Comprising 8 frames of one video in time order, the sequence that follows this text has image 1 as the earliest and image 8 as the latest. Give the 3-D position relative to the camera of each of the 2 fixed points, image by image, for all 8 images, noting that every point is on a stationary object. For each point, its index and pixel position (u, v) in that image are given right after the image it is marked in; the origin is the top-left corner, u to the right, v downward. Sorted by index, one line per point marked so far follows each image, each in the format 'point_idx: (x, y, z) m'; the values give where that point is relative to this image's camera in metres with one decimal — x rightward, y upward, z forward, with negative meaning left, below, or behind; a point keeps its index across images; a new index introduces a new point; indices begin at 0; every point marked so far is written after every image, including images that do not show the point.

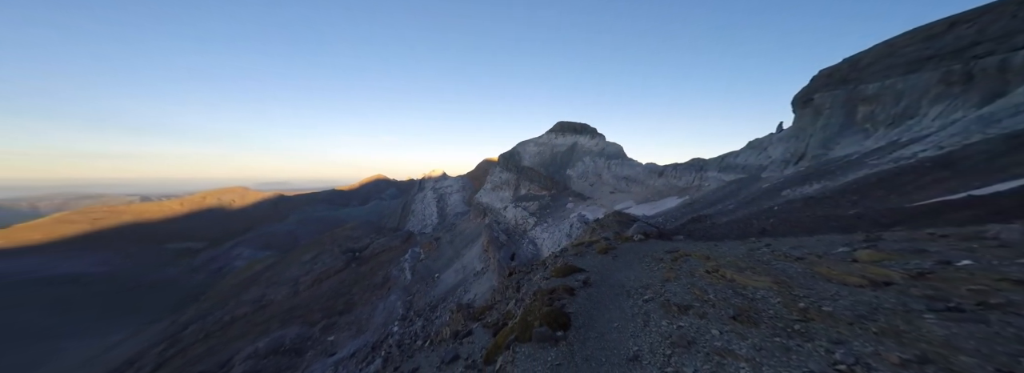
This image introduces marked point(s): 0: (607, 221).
0: (+3.7, -1.3, +12.2) m
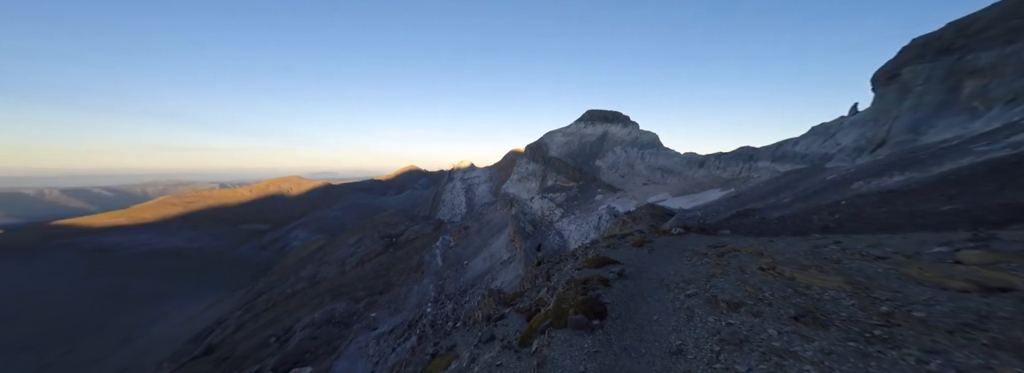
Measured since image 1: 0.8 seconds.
0: (+4.7, -1.0, +11.9) m
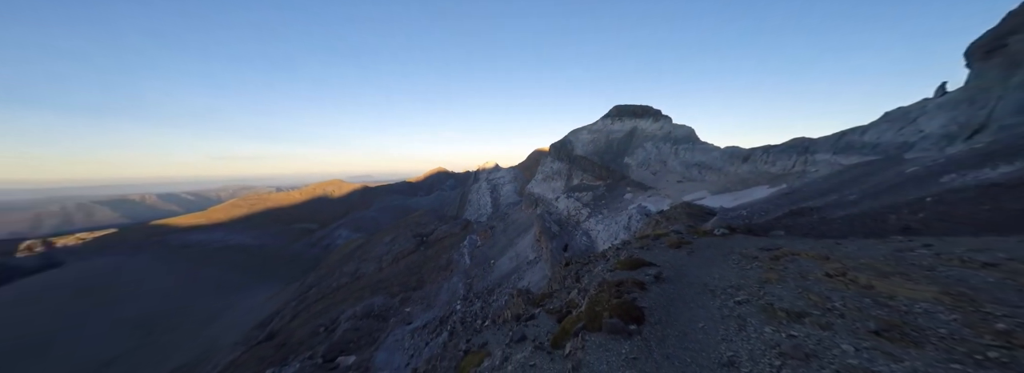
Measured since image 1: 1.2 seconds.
0: (+5.6, -0.9, +11.3) m
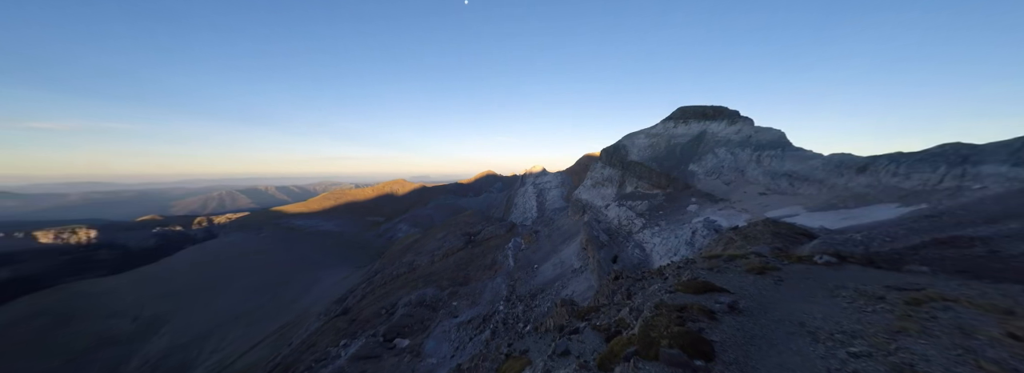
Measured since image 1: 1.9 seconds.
0: (+7.1, -1.3, +9.7) m
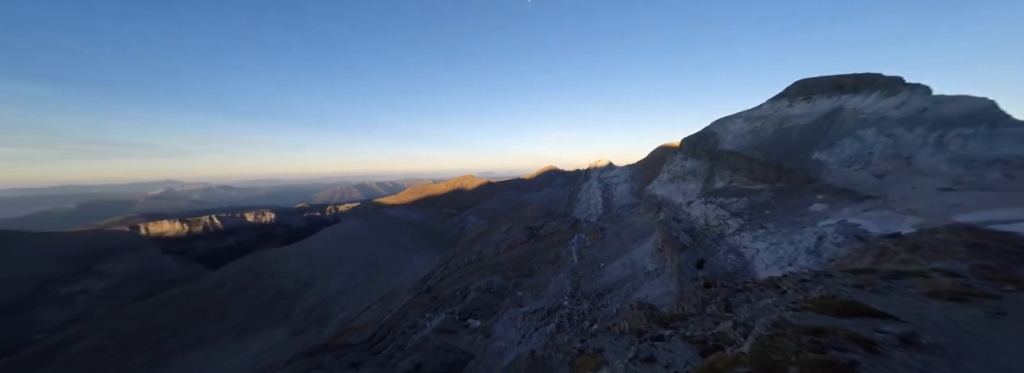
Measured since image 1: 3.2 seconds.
0: (+8.9, -1.1, +7.2) m
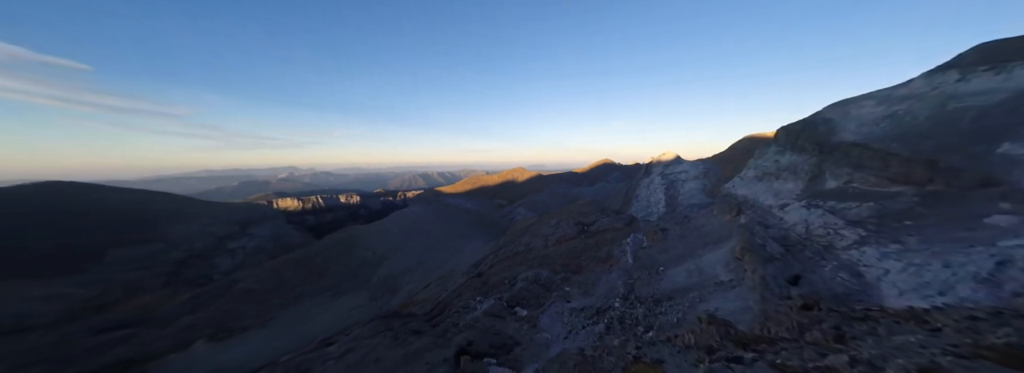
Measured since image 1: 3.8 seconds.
0: (+9.9, -1.3, +4.9) m
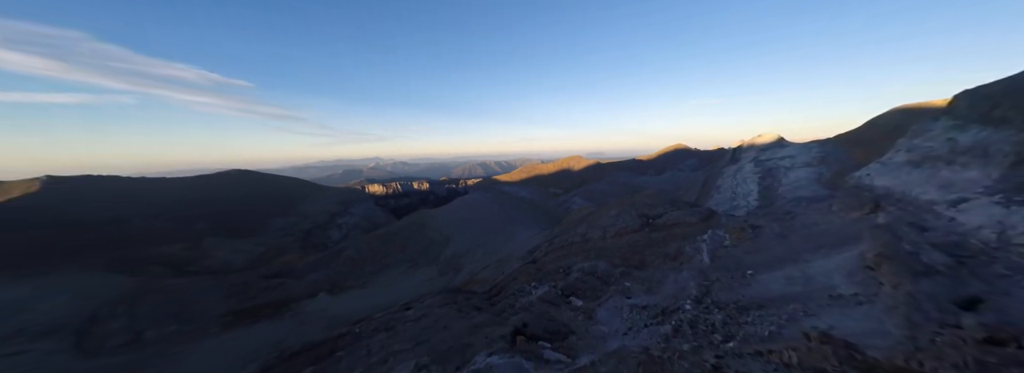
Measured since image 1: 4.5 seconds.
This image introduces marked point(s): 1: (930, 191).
0: (+10.7, -1.2, +1.9) m
1: (+14.4, -0.1, +12.1) m
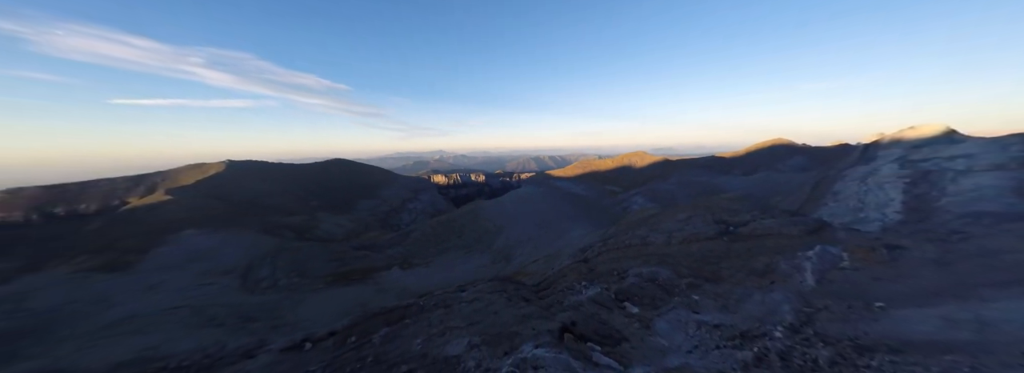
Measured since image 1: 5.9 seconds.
0: (+11.0, -1.6, -1.1) m
1: (+16.4, -0.6, +8.4) m
